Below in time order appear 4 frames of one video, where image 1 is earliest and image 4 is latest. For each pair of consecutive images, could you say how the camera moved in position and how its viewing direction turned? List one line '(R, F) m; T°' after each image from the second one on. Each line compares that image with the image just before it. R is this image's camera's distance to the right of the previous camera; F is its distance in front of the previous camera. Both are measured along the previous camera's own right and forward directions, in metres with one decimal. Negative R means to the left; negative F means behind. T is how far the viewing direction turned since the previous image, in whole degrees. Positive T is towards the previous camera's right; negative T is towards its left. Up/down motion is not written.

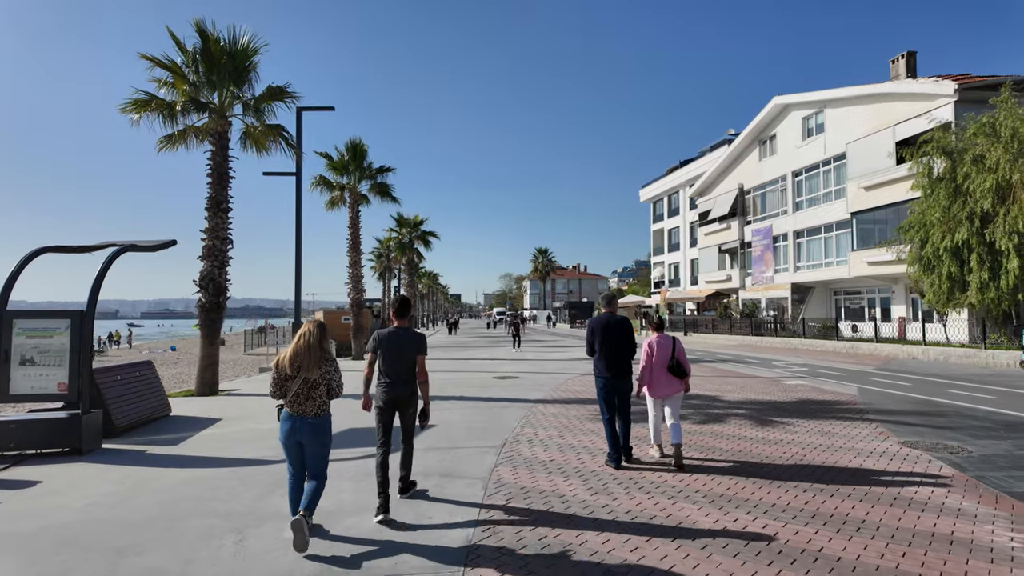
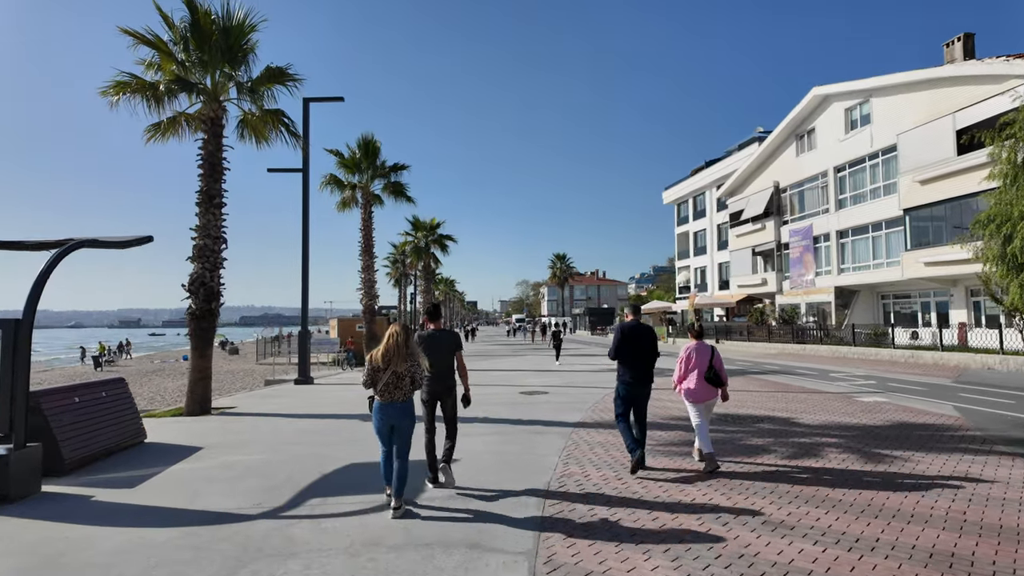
(-0.3, +1.6) m; -2°
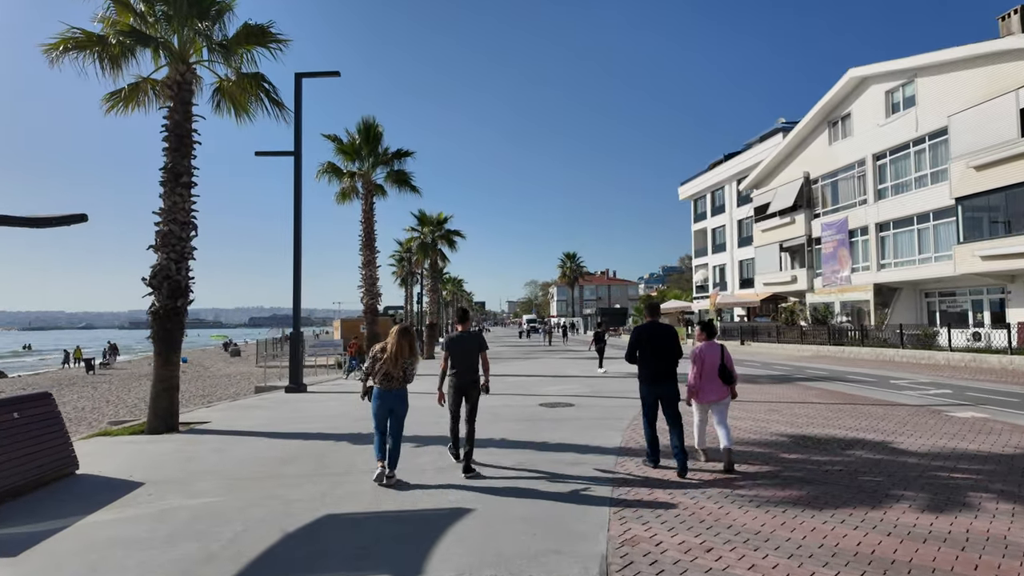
(-0.2, +1.8) m; -1°
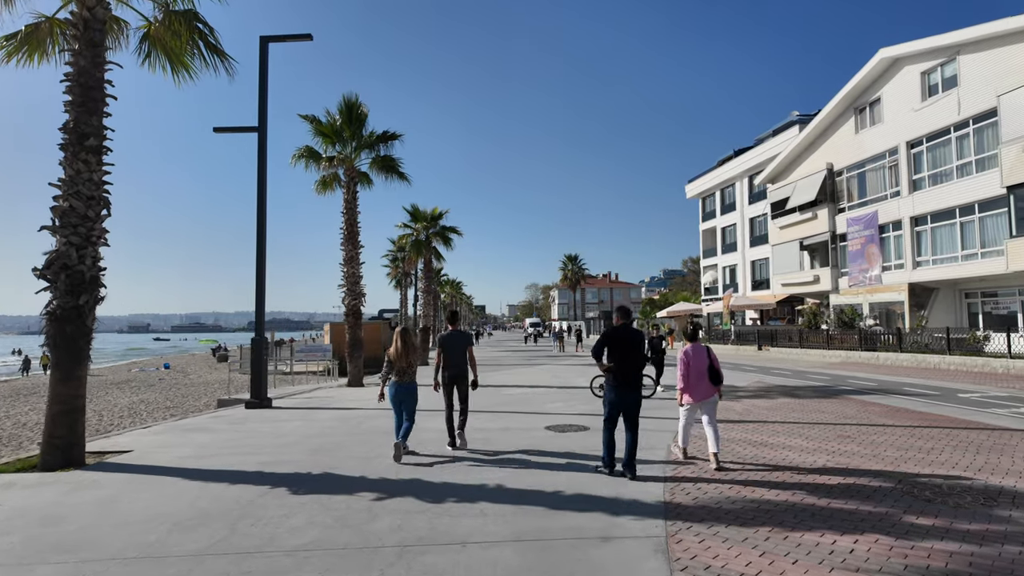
(0.0, +2.1) m; 0°
